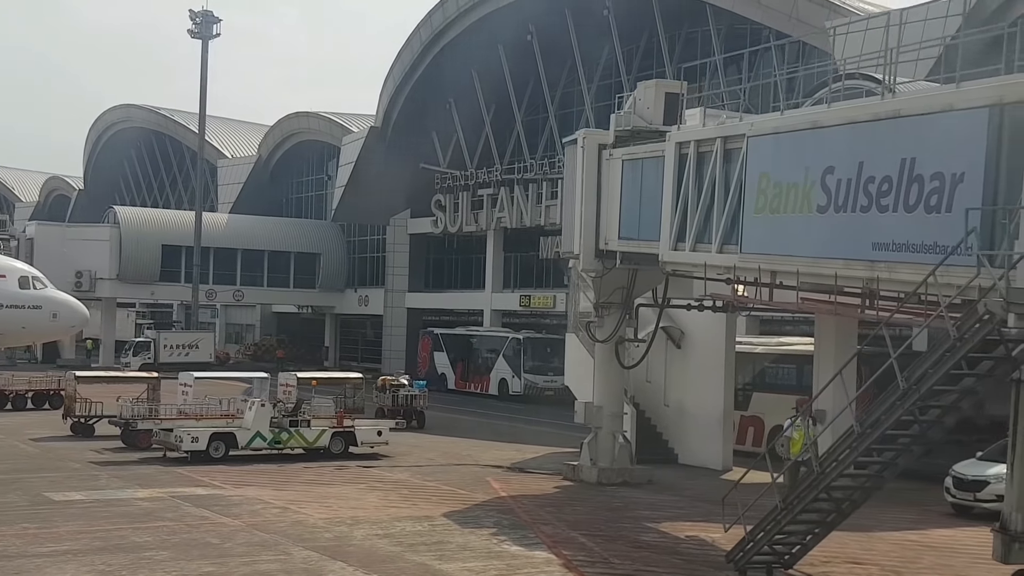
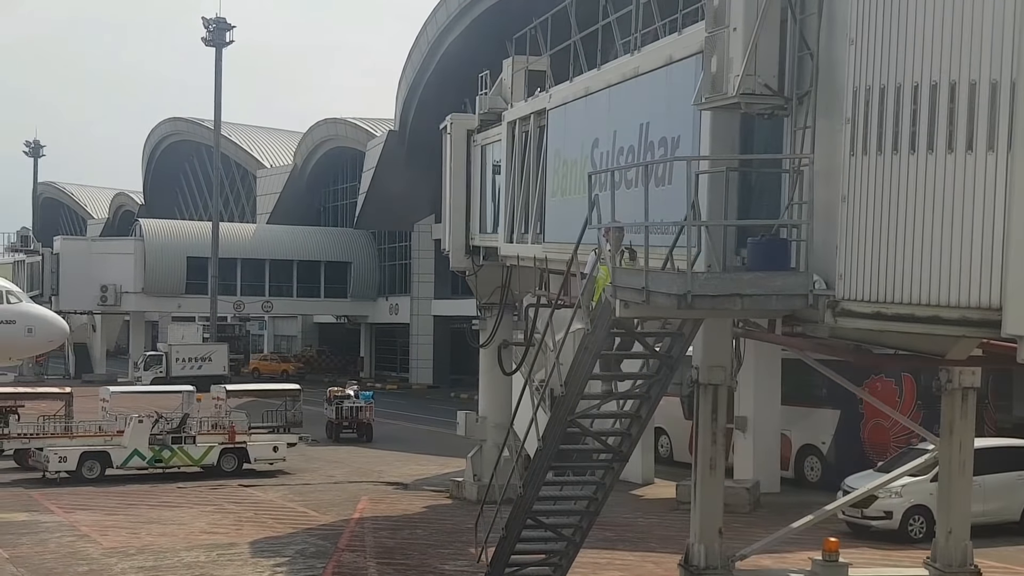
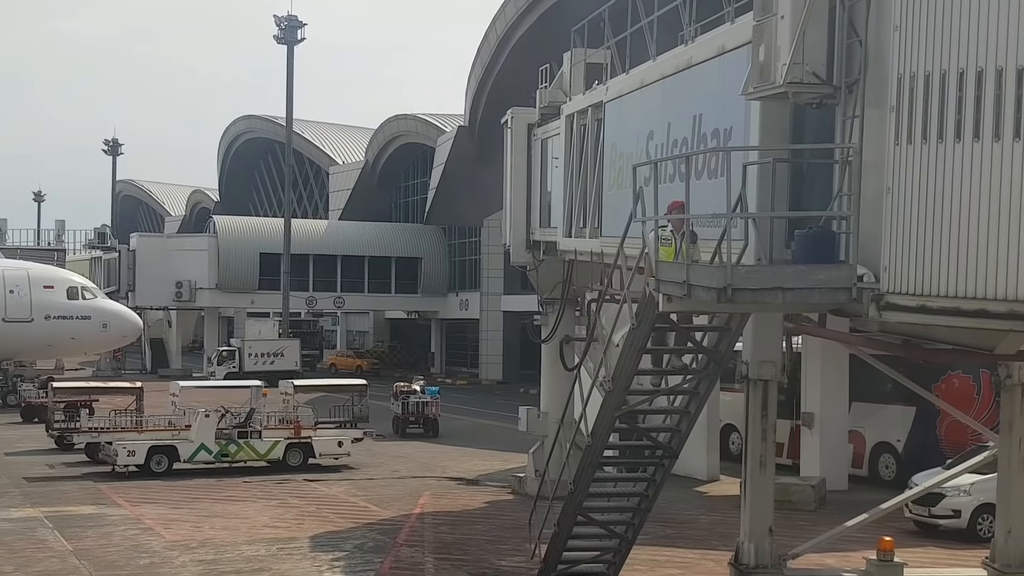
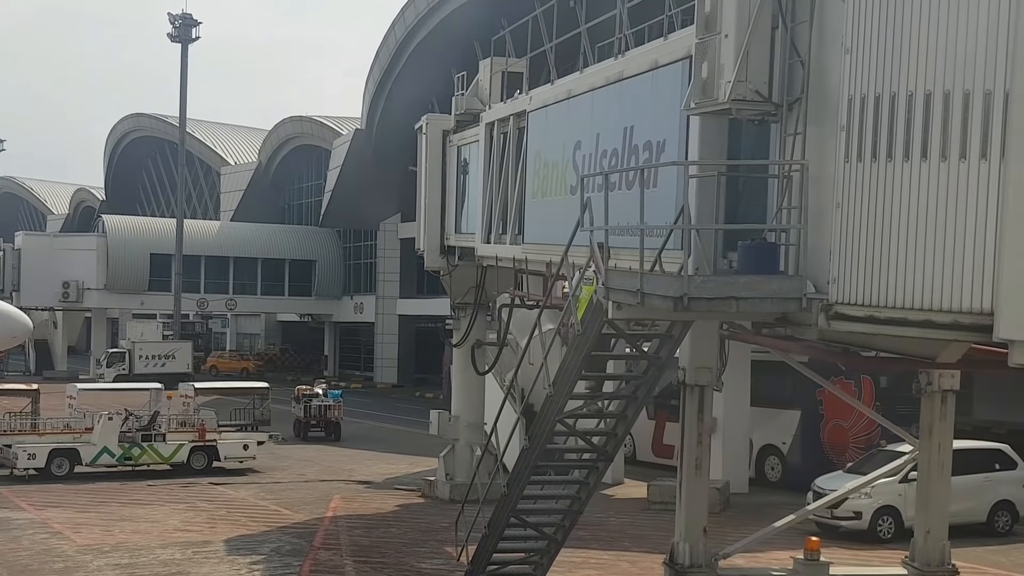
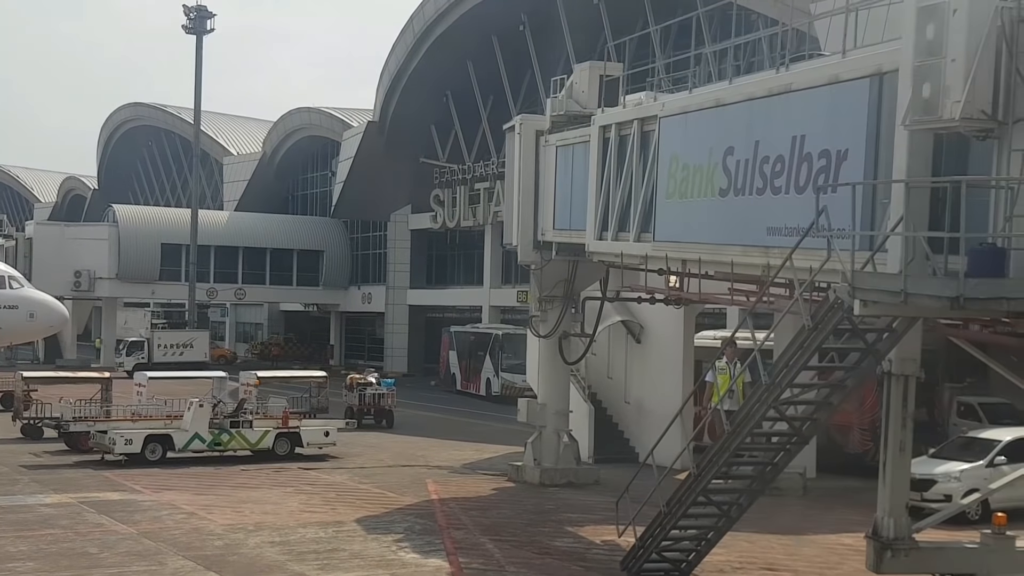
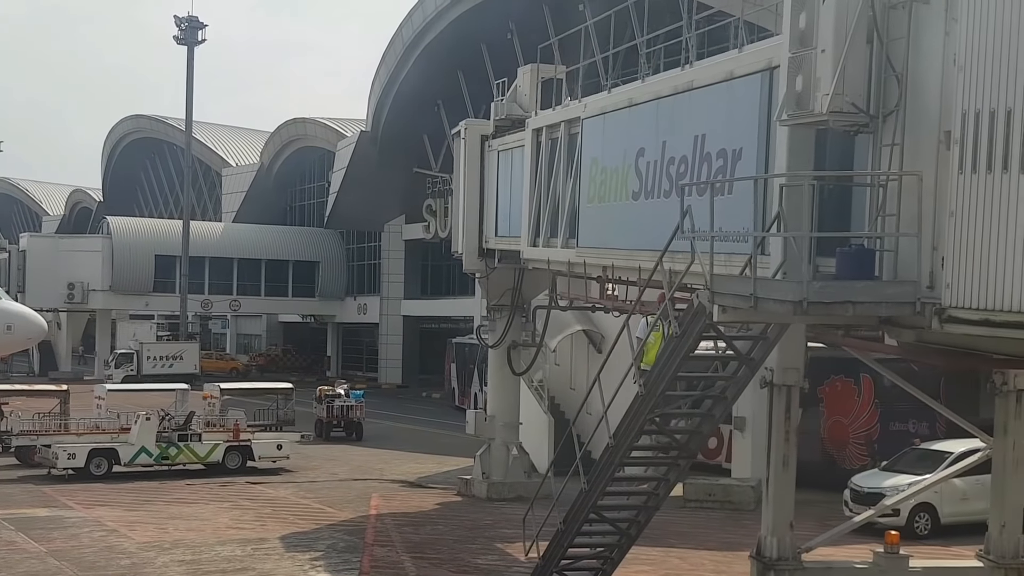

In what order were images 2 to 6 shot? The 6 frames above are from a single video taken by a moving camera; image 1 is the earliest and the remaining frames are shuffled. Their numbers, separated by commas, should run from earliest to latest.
5, 6, 4, 2, 3
